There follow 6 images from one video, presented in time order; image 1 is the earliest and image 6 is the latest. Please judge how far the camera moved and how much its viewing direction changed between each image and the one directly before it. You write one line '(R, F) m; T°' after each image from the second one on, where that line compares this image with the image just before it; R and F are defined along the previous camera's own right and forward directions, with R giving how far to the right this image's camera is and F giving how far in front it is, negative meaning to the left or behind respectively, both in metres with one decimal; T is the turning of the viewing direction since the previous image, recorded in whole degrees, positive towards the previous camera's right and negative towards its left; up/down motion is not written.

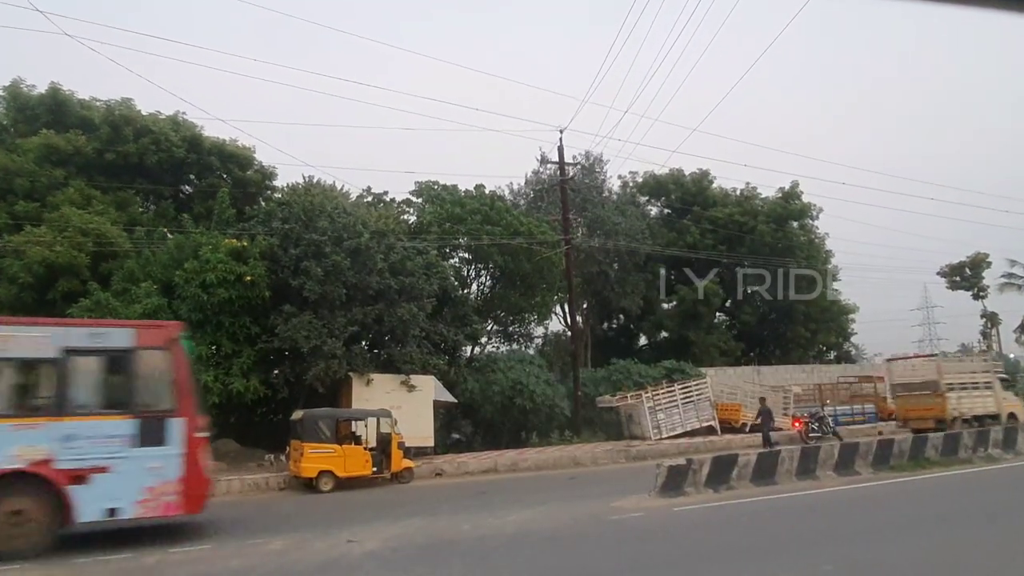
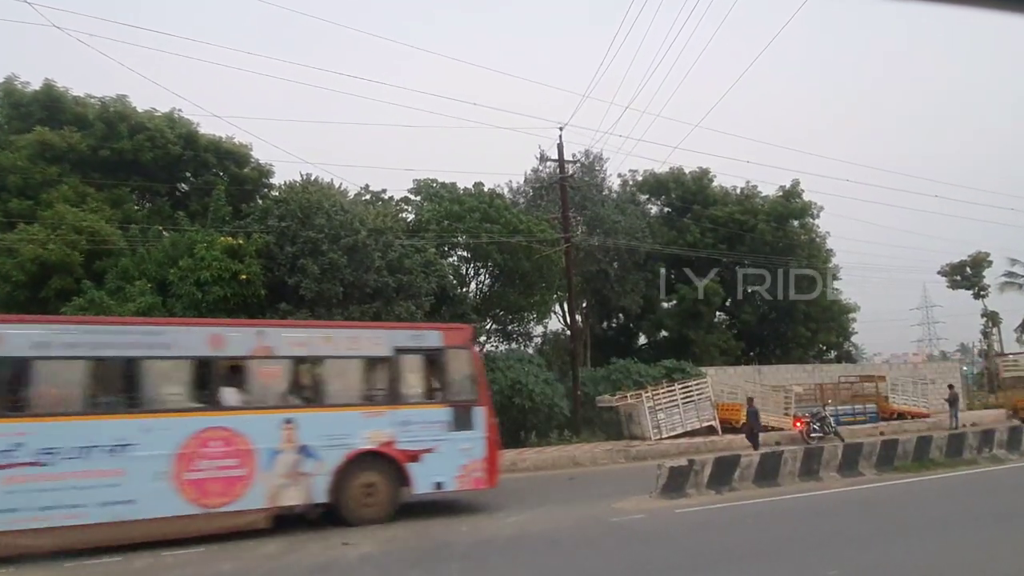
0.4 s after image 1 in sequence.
(0.0, +0.3) m; 0°
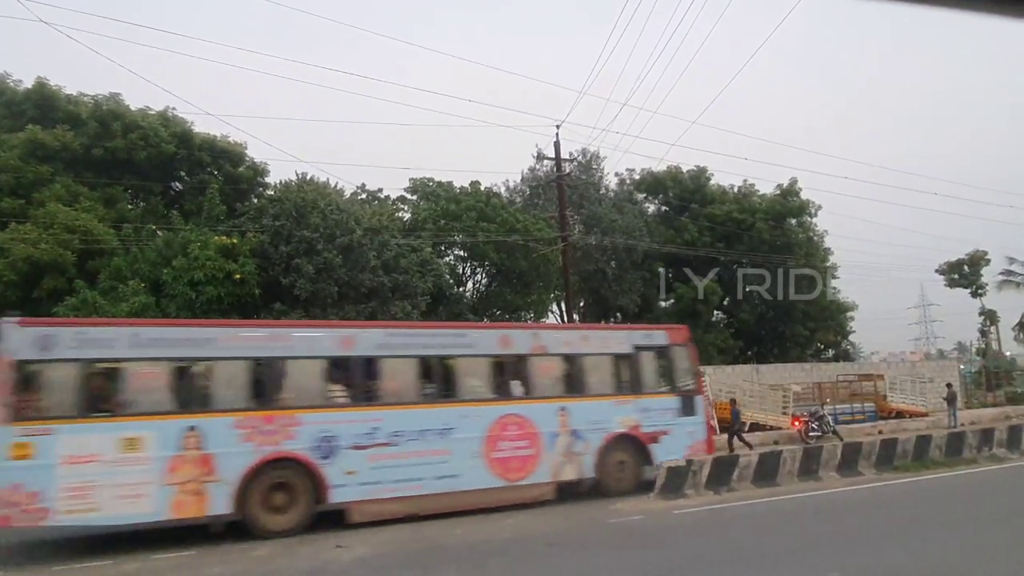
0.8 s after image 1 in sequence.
(0.0, +0.2) m; 0°
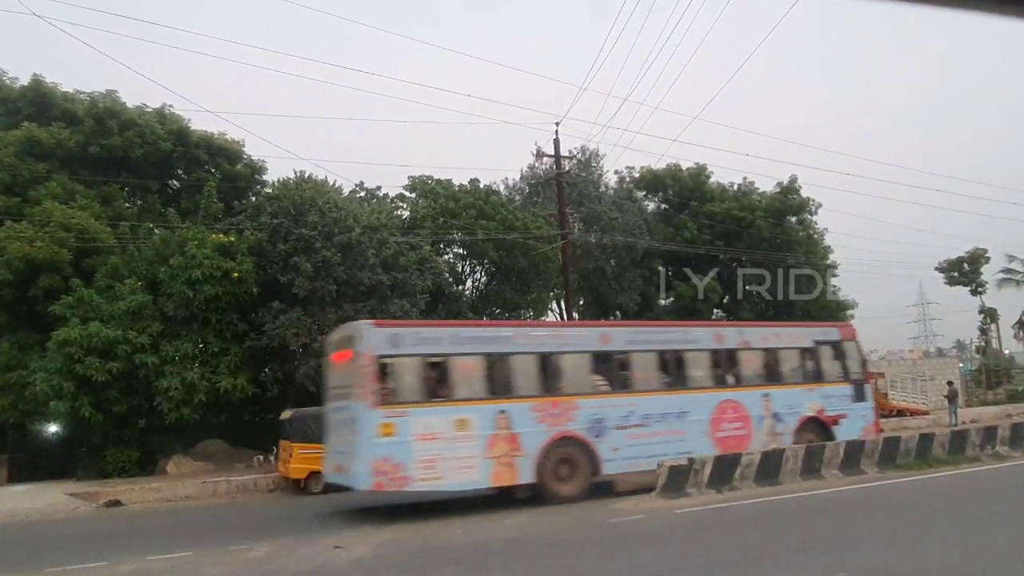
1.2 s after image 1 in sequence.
(0.0, +0.1) m; 0°
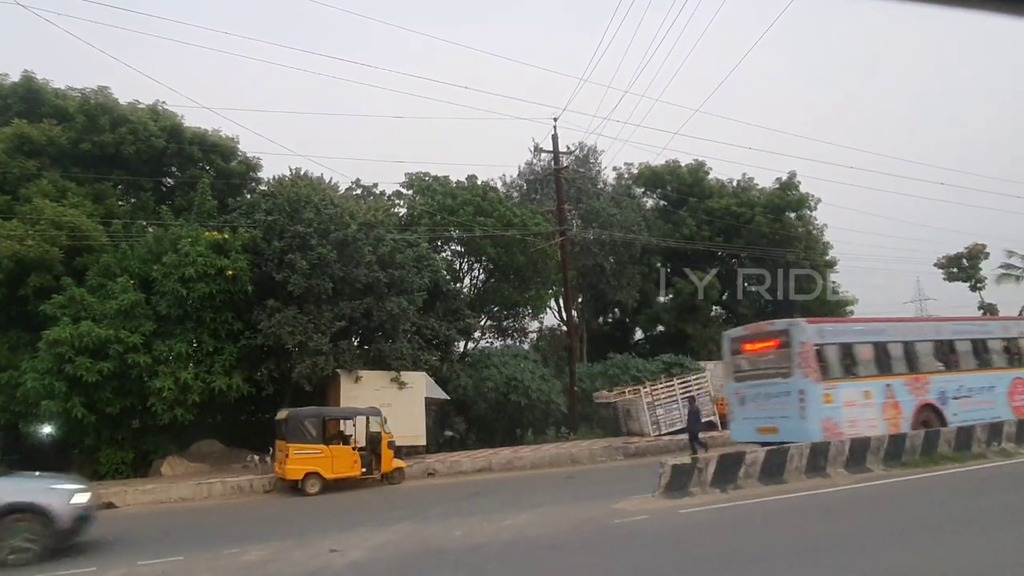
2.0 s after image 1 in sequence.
(0.0, +0.3) m; 0°
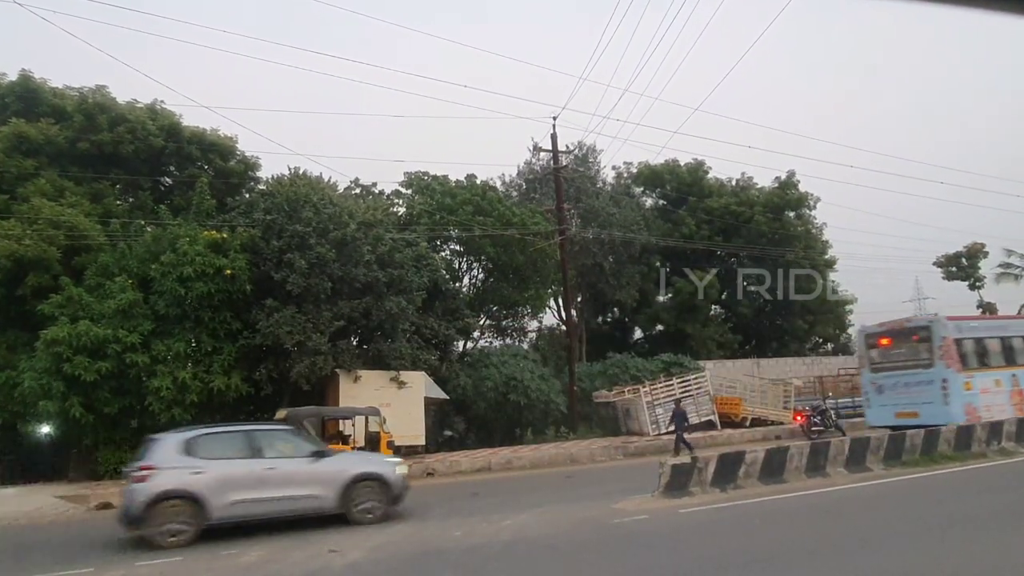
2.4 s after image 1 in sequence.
(0.0, 0.0) m; 0°
